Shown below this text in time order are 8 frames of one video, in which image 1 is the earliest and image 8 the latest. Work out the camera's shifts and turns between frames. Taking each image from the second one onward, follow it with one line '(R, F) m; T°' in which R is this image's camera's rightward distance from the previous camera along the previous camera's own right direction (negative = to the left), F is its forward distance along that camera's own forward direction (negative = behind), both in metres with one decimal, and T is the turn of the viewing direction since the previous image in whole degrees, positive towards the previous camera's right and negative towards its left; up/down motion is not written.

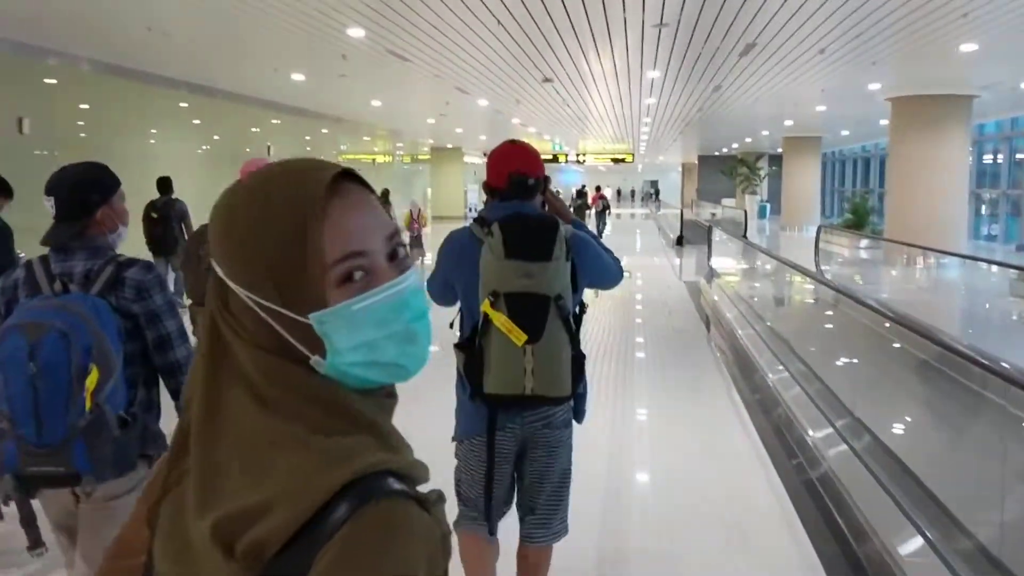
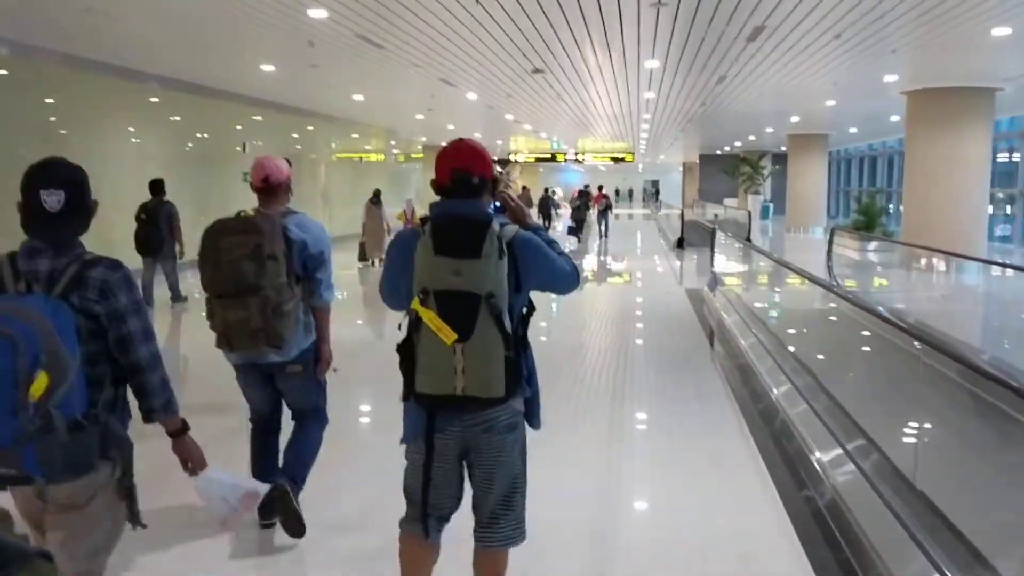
(+0.1, +0.5) m; 0°
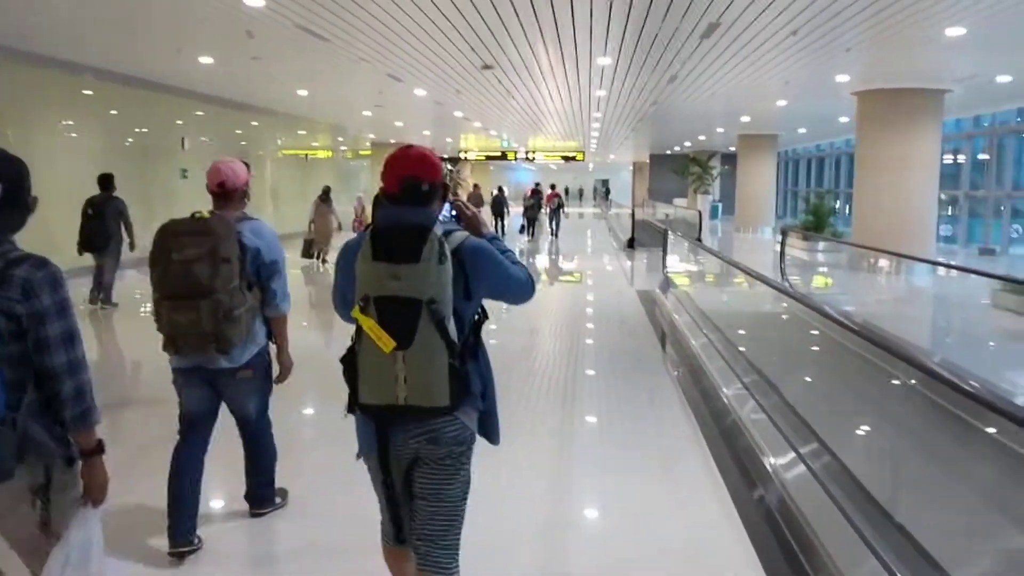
(0.0, +0.2) m; +3°
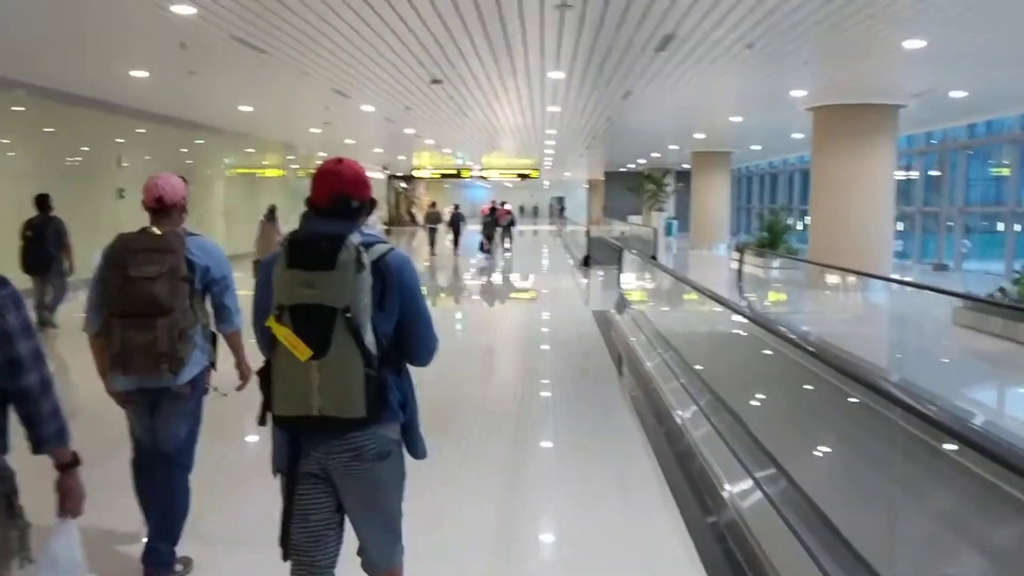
(0.0, +0.2) m; +3°
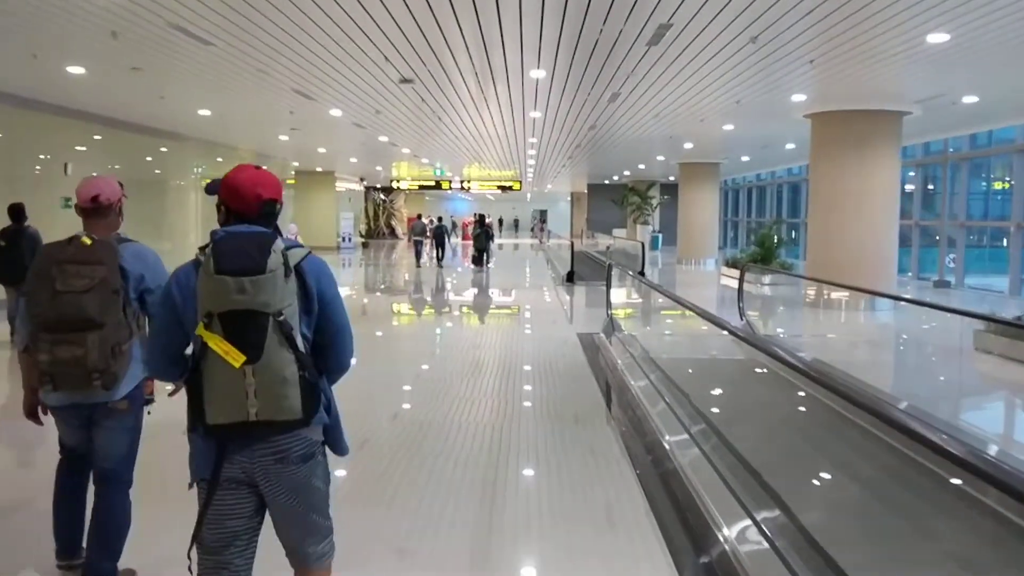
(0.0, +0.5) m; +1°
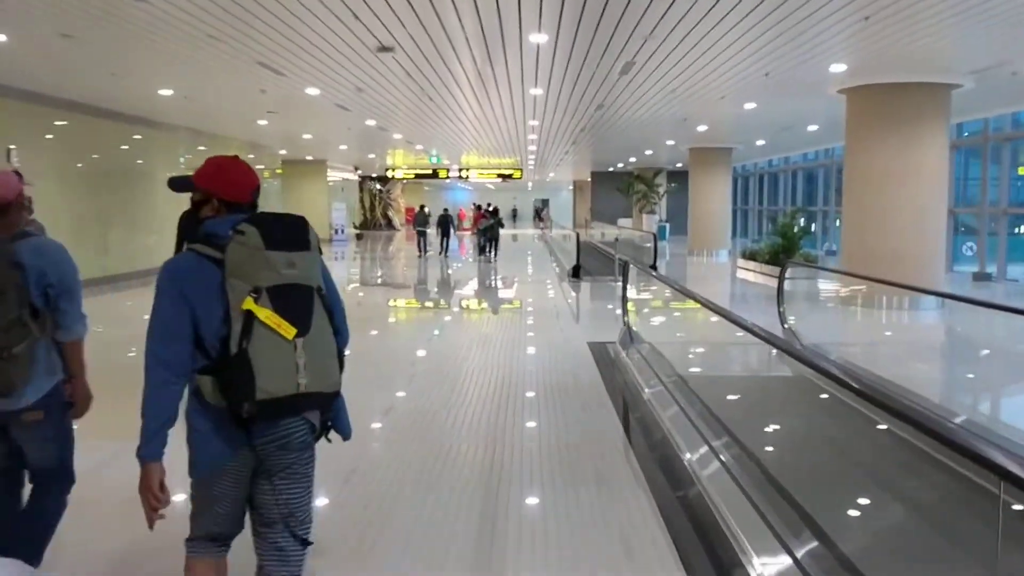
(0.0, +0.7) m; 0°
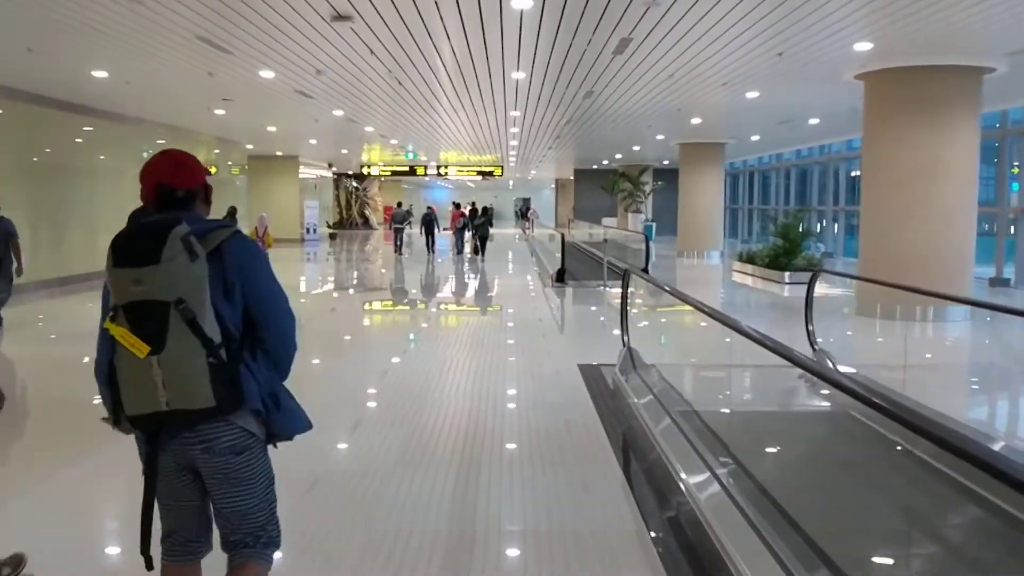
(0.0, +0.7) m; +1°
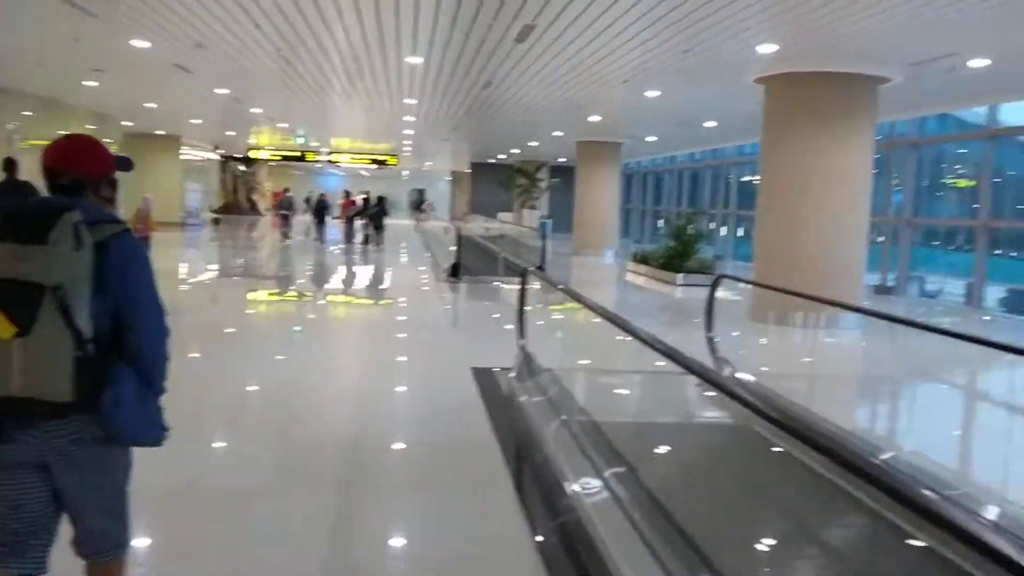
(0.0, +0.2) m; +7°
